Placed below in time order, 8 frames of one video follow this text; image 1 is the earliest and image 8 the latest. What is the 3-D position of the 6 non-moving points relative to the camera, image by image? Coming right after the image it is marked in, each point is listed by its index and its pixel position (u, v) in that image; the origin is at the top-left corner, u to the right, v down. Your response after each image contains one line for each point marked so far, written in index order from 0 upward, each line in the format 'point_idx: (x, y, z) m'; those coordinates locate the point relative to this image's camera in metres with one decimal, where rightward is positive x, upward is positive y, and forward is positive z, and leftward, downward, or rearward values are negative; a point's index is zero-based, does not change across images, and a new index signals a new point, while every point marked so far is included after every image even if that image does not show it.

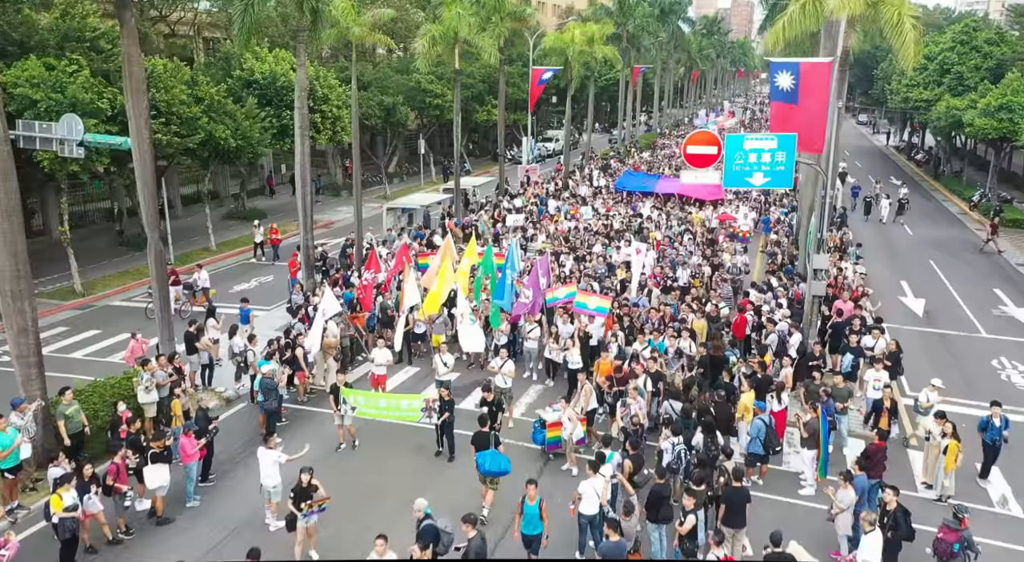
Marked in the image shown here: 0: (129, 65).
0: (-7.2, +4.1, +16.3) m
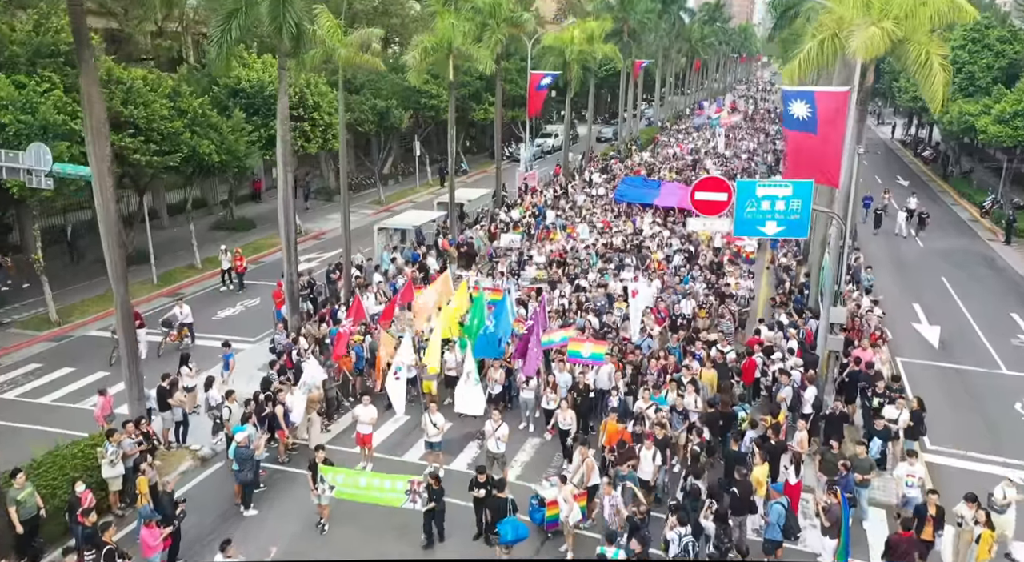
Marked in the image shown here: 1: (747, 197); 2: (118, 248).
0: (-7.4, +3.0, +15.0) m
1: (+4.3, +1.5, +15.9) m
2: (-7.2, +0.6, +15.8) m
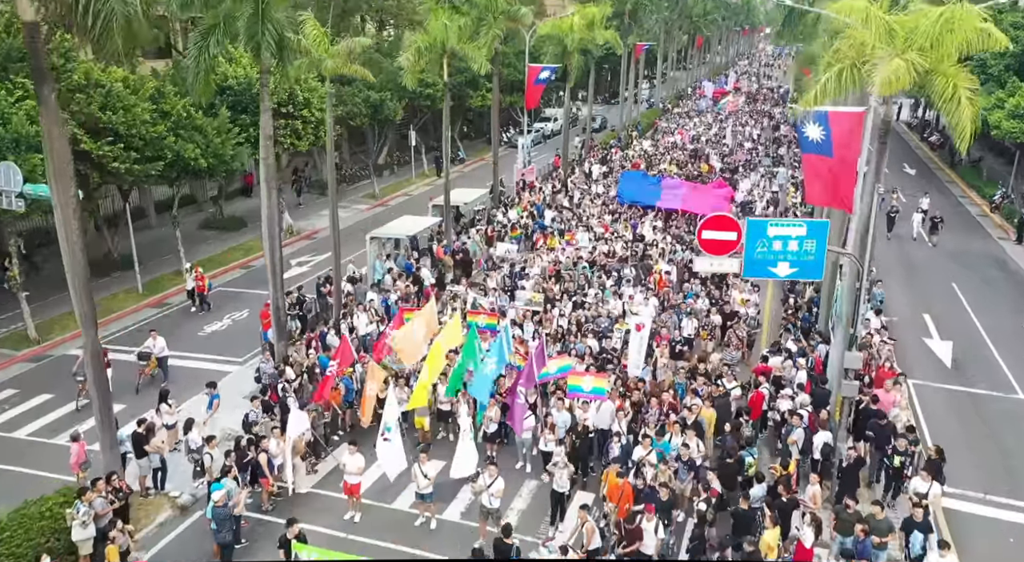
0: (-7.4, +2.2, +13.9) m
1: (+4.2, +0.8, +14.8) m
2: (-7.3, -0.2, +14.8) m
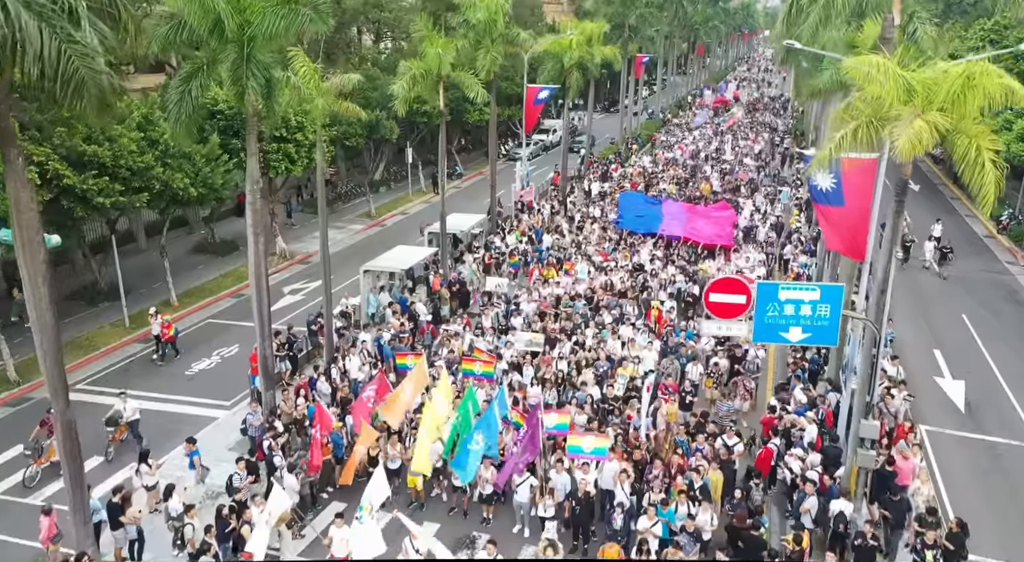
0: (-7.5, +1.1, +13.1) m
1: (+4.2, -0.3, +14.0) m
2: (-7.4, -1.3, +14.0) m
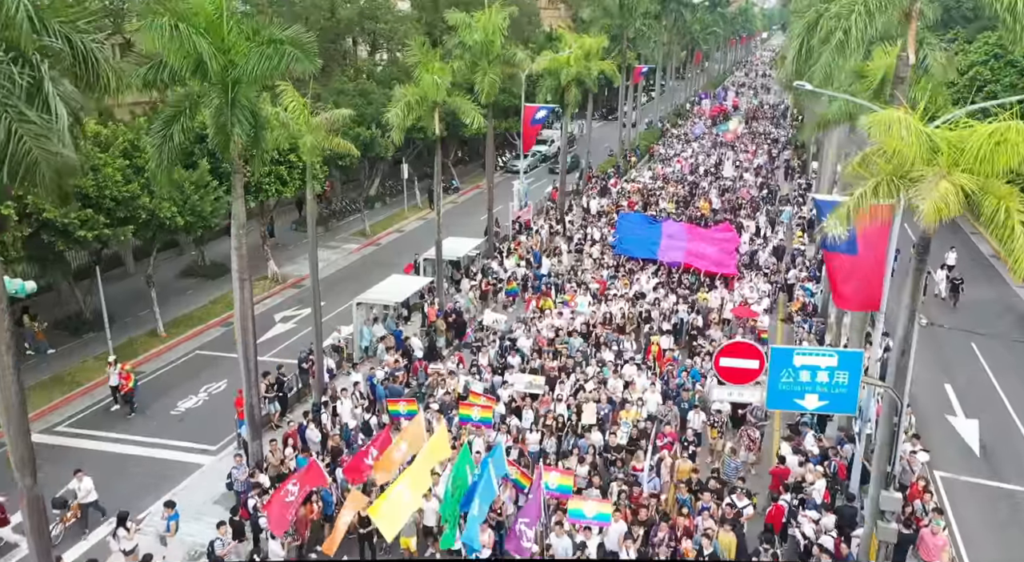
0: (-7.5, +0.1, +12.2) m
1: (+4.1, -1.3, +13.2) m
2: (-7.4, -2.3, +13.1) m
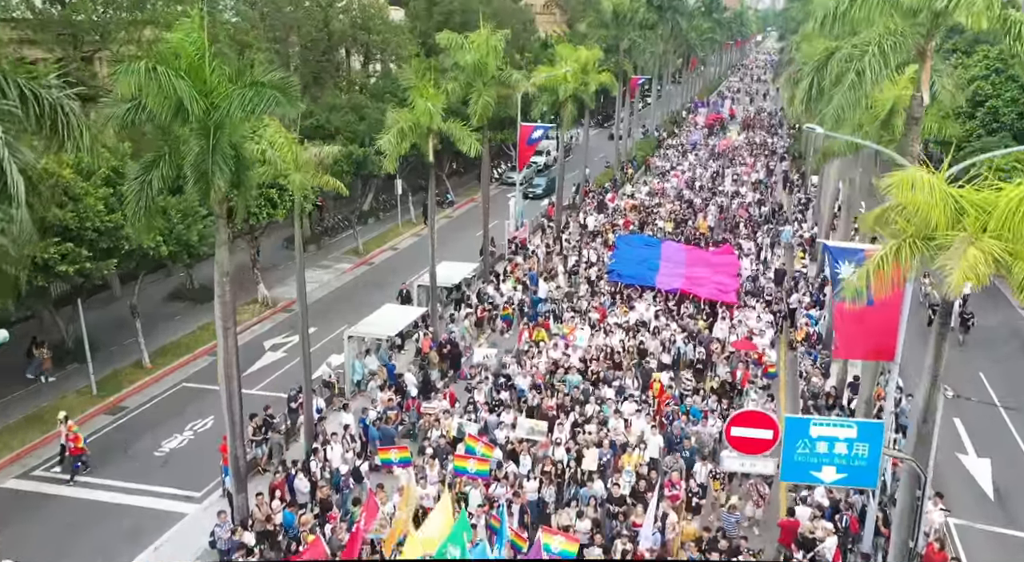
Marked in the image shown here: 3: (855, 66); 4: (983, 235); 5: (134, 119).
0: (-7.5, -0.8, +11.4) m
1: (+4.1, -2.2, +12.4) m
2: (-7.4, -3.2, +12.3) m
3: (+7.3, +4.5, +18.1) m
4: (+6.3, +0.7, +11.5) m
5: (-6.7, +2.9, +15.3) m
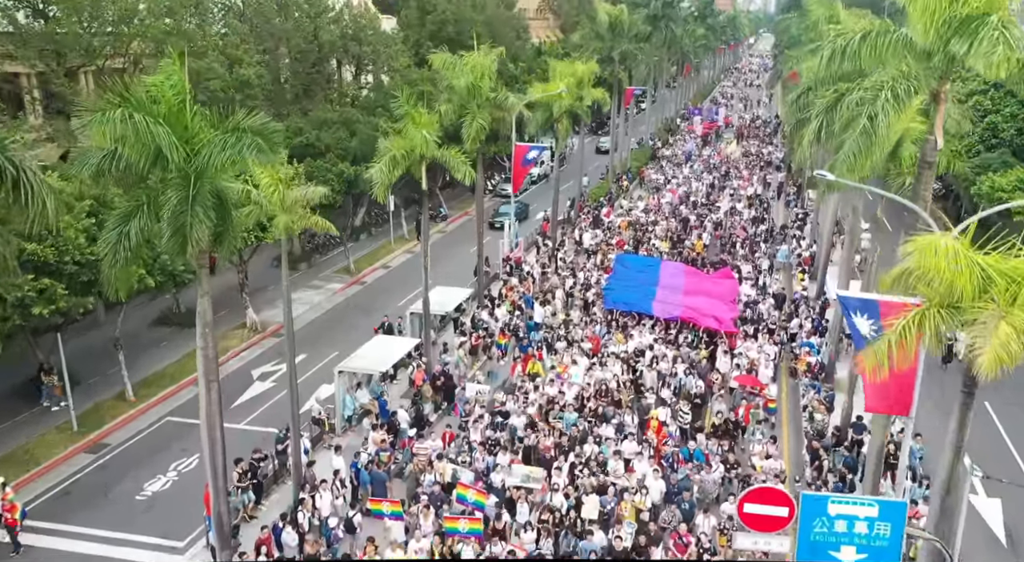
0: (-7.6, -1.8, +10.5) m
1: (+4.1, -3.2, +11.7) m
2: (-7.4, -4.2, +11.5) m
3: (+7.2, +3.6, +17.4) m
4: (+6.3, -0.2, +10.8) m
5: (-6.7, +1.9, +14.5) m
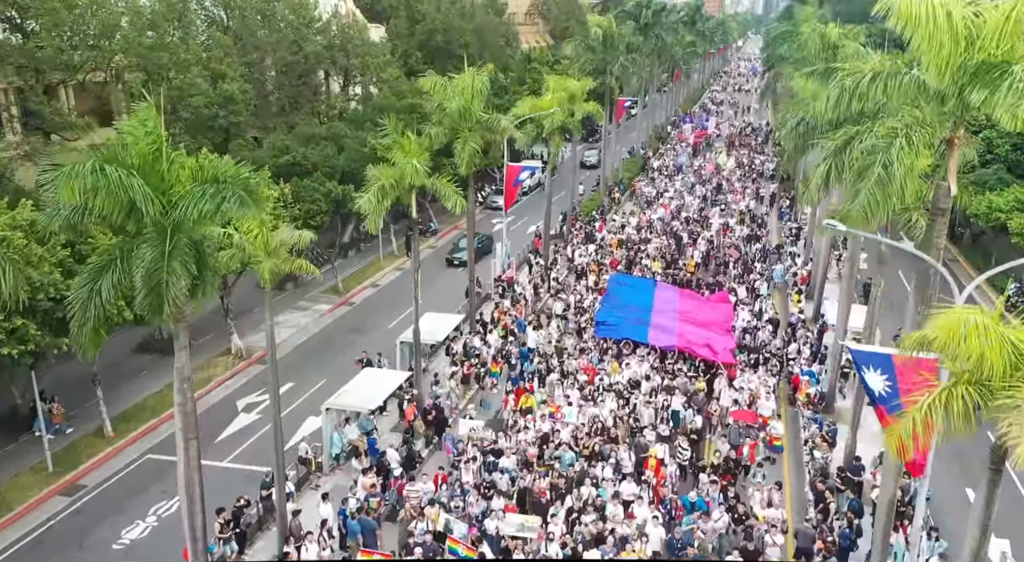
0: (-7.6, -2.7, +9.7) m
1: (+4.1, -4.1, +10.9) m
2: (-7.4, -5.1, +10.6) m
3: (+7.1, +2.7, +16.7) m
4: (+6.3, -1.1, +10.1) m
5: (-6.8, +1.0, +13.6) m
